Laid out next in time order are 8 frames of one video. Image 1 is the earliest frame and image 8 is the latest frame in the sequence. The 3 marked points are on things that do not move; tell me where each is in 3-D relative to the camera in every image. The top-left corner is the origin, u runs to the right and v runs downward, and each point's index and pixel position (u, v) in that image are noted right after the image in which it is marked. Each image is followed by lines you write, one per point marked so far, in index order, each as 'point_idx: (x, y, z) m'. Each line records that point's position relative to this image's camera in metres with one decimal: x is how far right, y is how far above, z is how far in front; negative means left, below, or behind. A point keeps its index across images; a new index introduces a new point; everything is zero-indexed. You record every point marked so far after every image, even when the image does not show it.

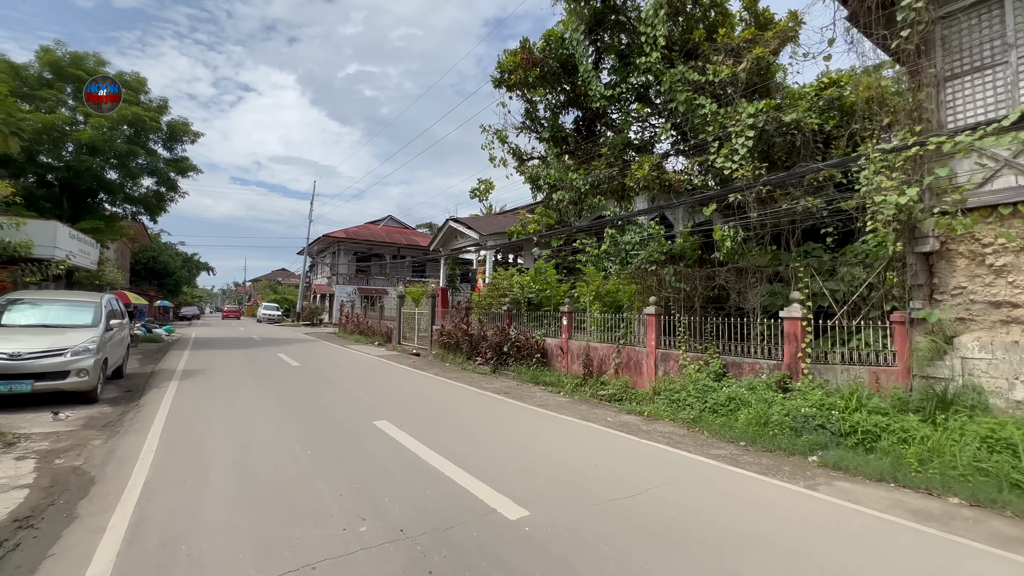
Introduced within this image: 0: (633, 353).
0: (+3.0, -1.6, +11.1) m
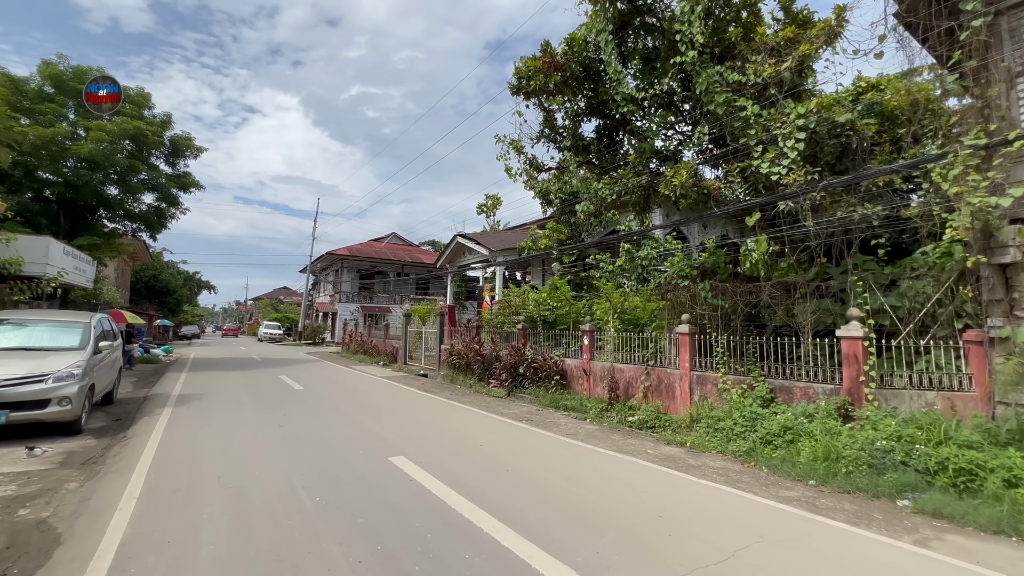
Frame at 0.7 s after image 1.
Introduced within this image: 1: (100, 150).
0: (+3.5, -2.0, +10.3) m
1: (-15.8, +5.3, +17.4) m
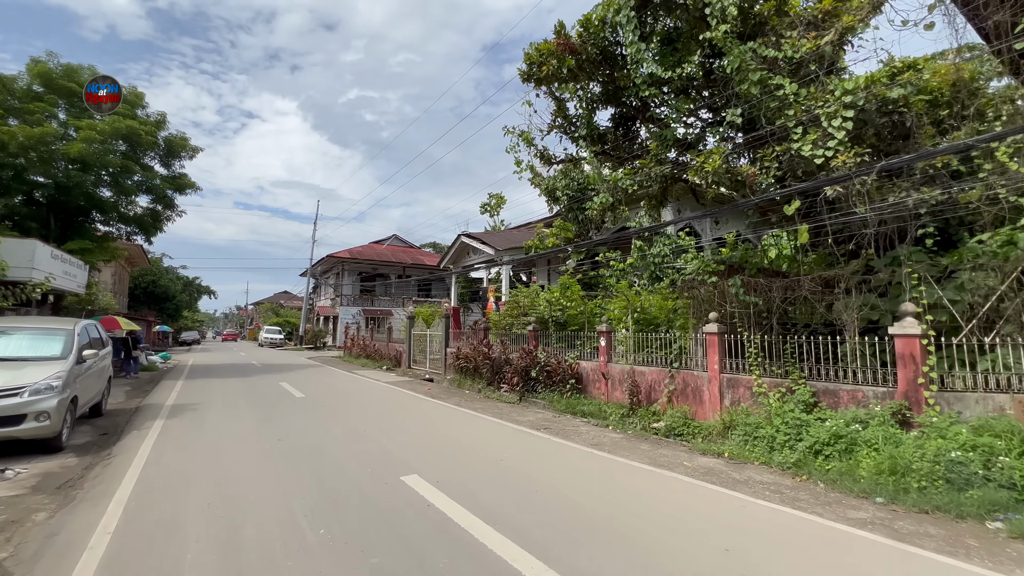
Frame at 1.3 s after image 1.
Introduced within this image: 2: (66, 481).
0: (+3.8, -1.9, +9.6) m
1: (-15.5, +5.1, +16.8) m
2: (-5.9, -2.5, +6.0) m
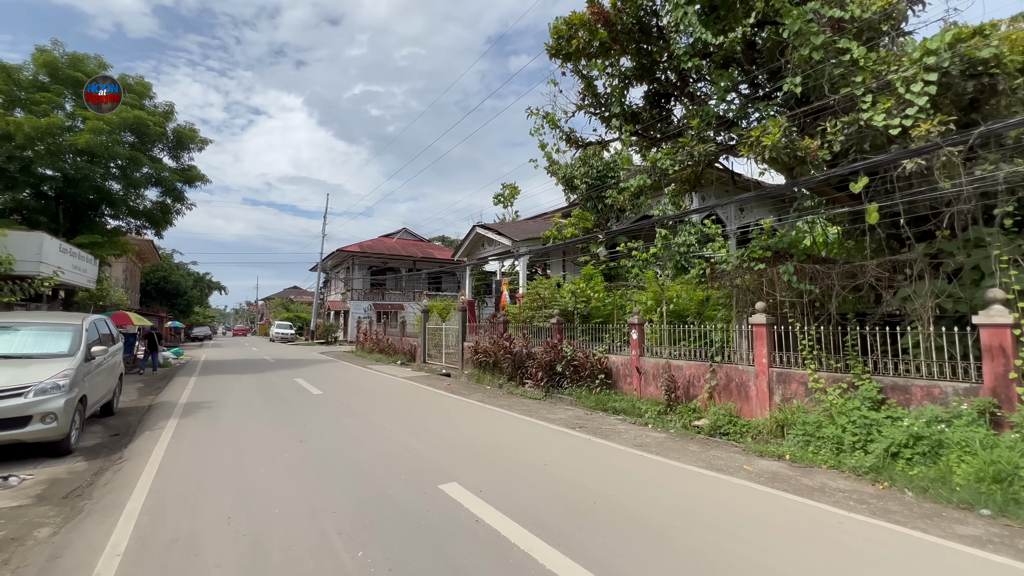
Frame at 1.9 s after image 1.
0: (+4.4, -1.7, +8.9) m
1: (-14.8, +5.2, +16.3) m
2: (-5.3, -2.4, +5.5) m
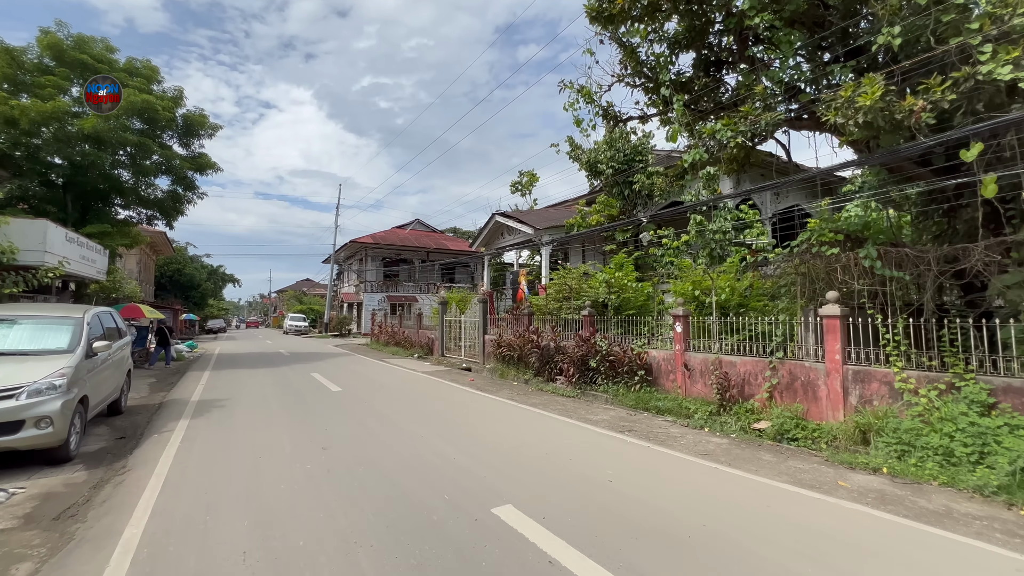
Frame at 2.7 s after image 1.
0: (+5.1, -1.5, +8.0) m
1: (-14.0, +5.5, +15.7) m
2: (-4.7, -2.3, +4.8) m
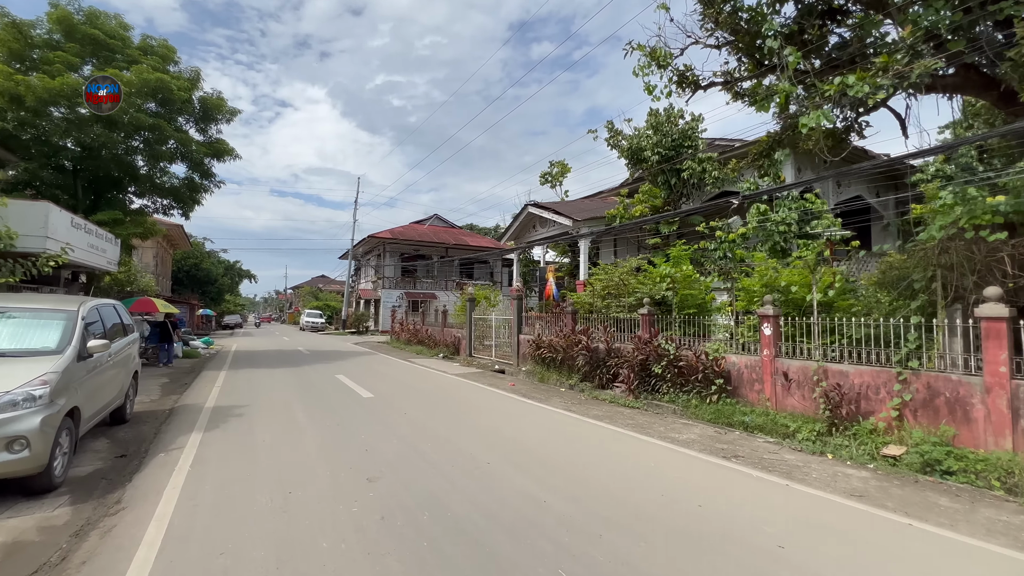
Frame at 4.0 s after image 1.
0: (+6.2, -1.4, +6.5) m
1: (-12.7, +5.8, +14.6) m
2: (-3.7, -2.1, +3.5) m
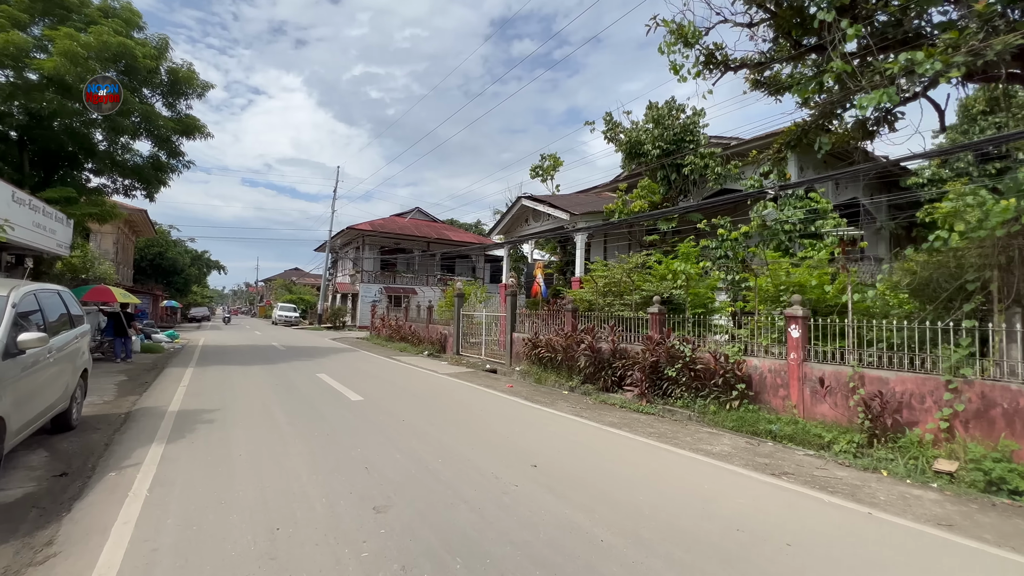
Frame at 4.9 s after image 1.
0: (+6.5, -1.4, +6.0) m
1: (-12.6, +6.2, +13.1) m
2: (-3.2, -2.0, +2.5) m
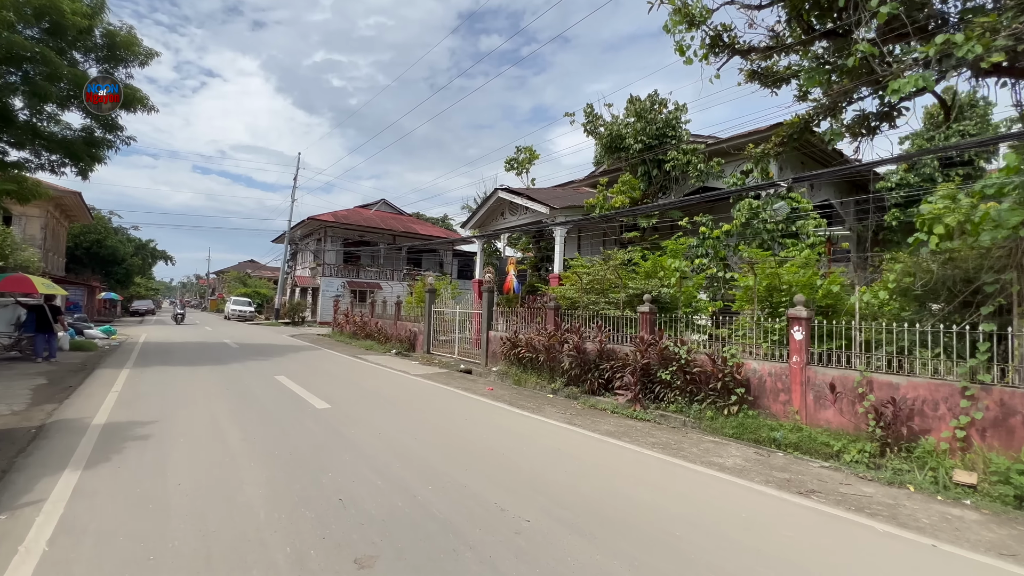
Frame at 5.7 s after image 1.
0: (+6.4, -1.5, +5.7) m
1: (-13.1, +6.5, +11.3) m
2: (-3.0, -1.9, +1.5) m
